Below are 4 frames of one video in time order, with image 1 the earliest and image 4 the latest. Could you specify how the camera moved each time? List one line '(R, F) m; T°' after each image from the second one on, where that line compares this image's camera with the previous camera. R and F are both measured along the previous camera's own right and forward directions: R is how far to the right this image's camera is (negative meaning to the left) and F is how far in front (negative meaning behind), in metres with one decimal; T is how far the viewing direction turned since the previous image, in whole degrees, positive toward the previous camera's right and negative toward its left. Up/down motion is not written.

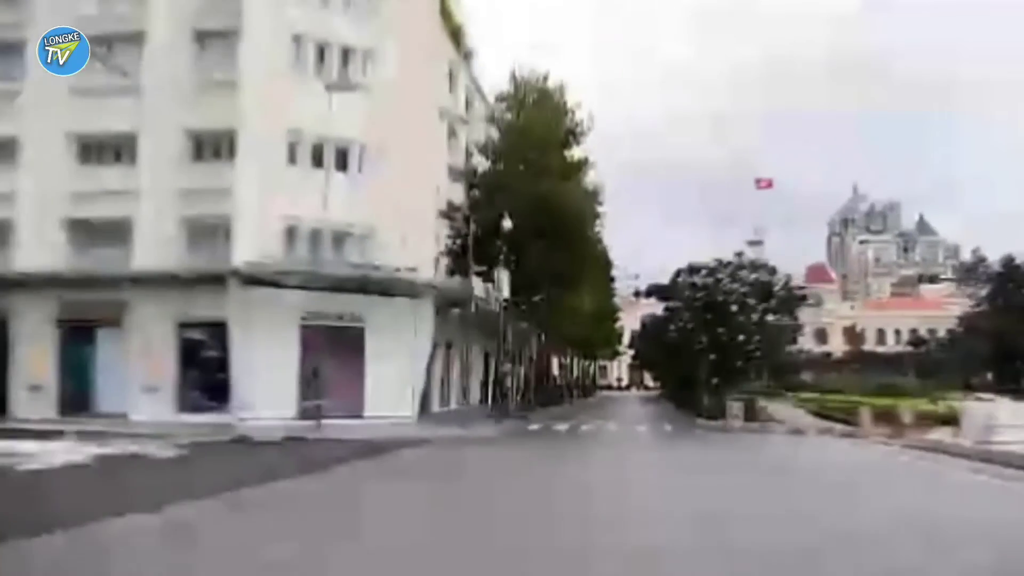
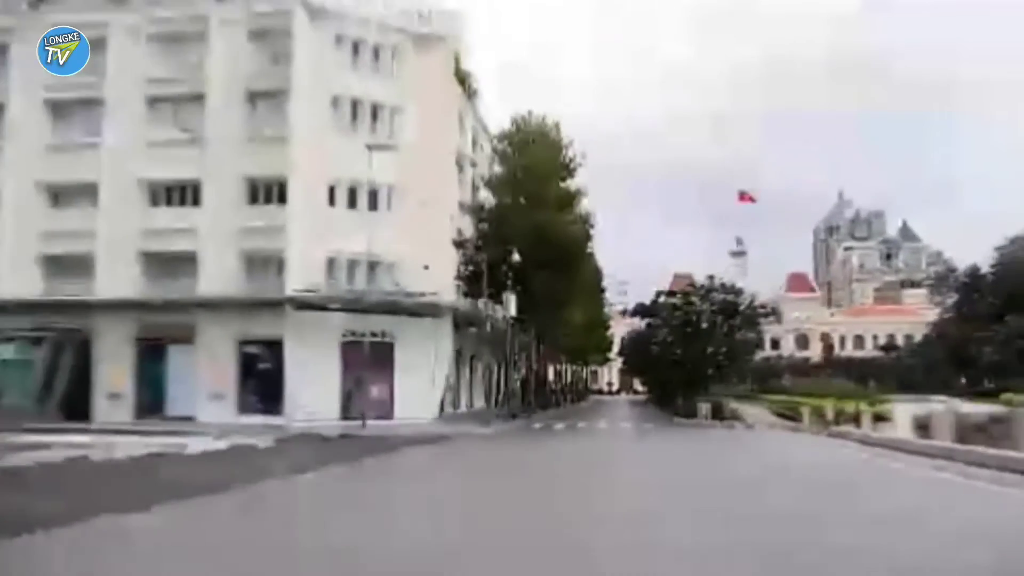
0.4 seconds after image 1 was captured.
(+0.7, -2.7) m; -2°
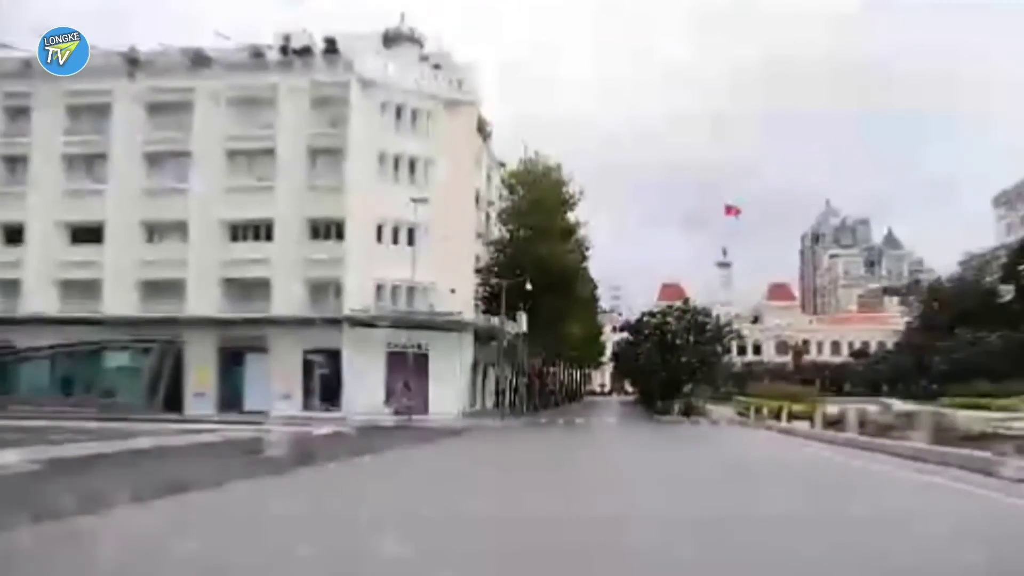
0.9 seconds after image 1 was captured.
(-0.3, -3.5) m; 0°
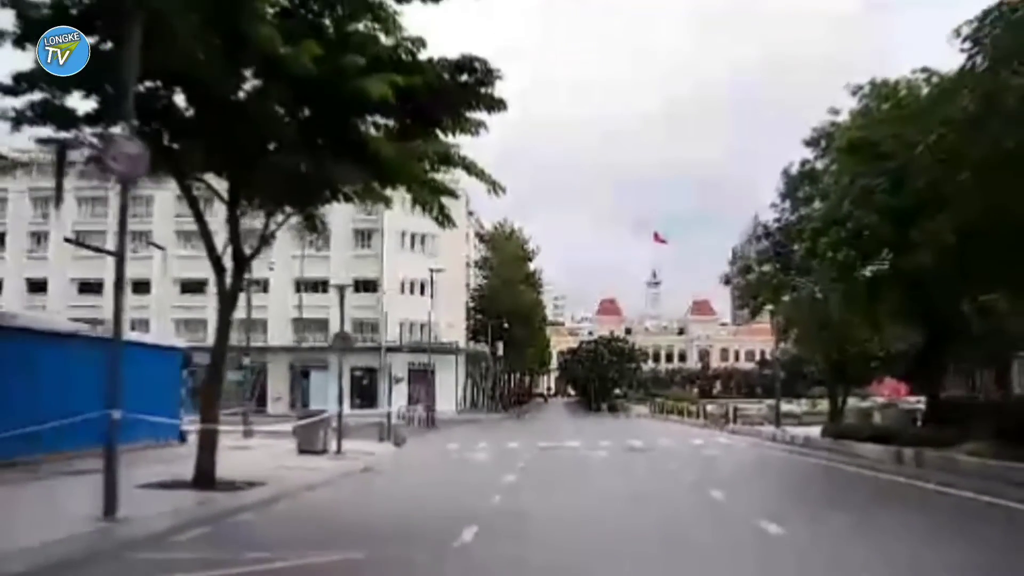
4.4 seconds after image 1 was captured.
(-0.8, -8.6) m; +2°
